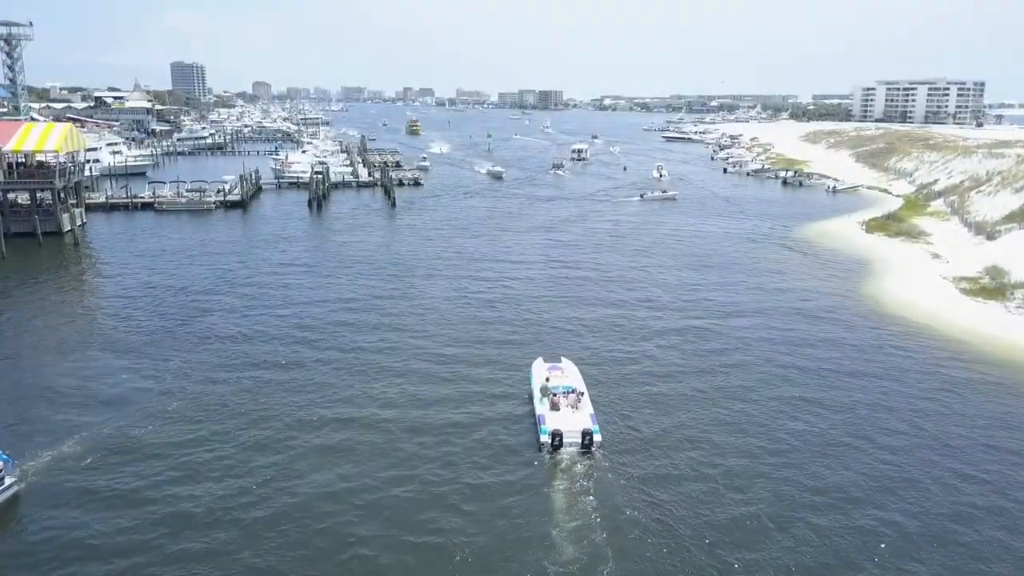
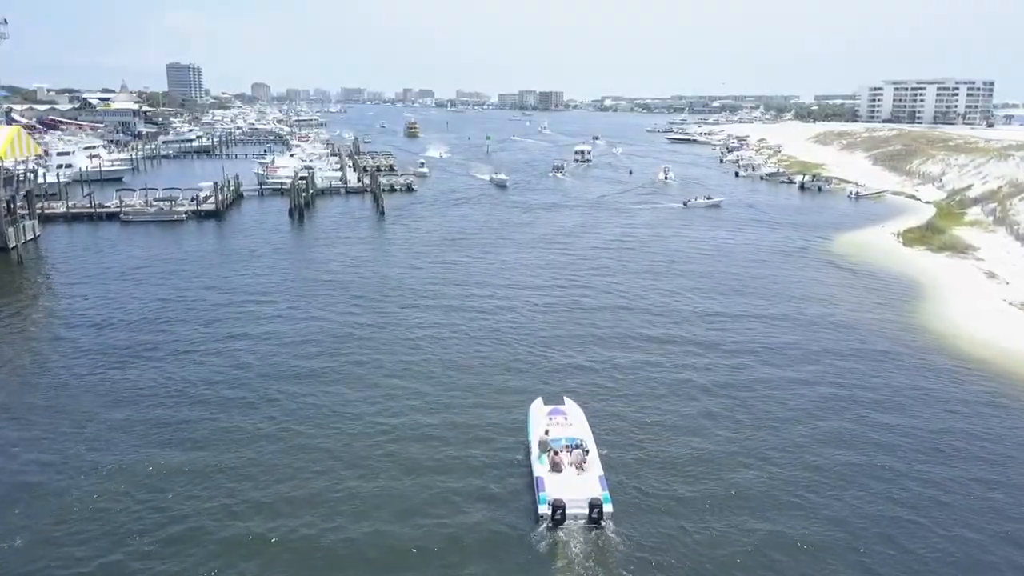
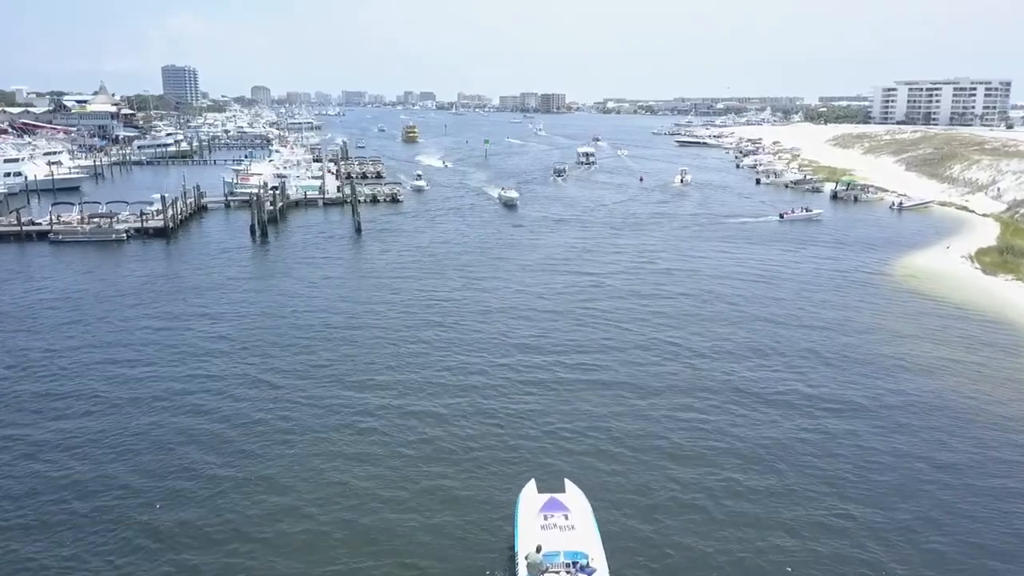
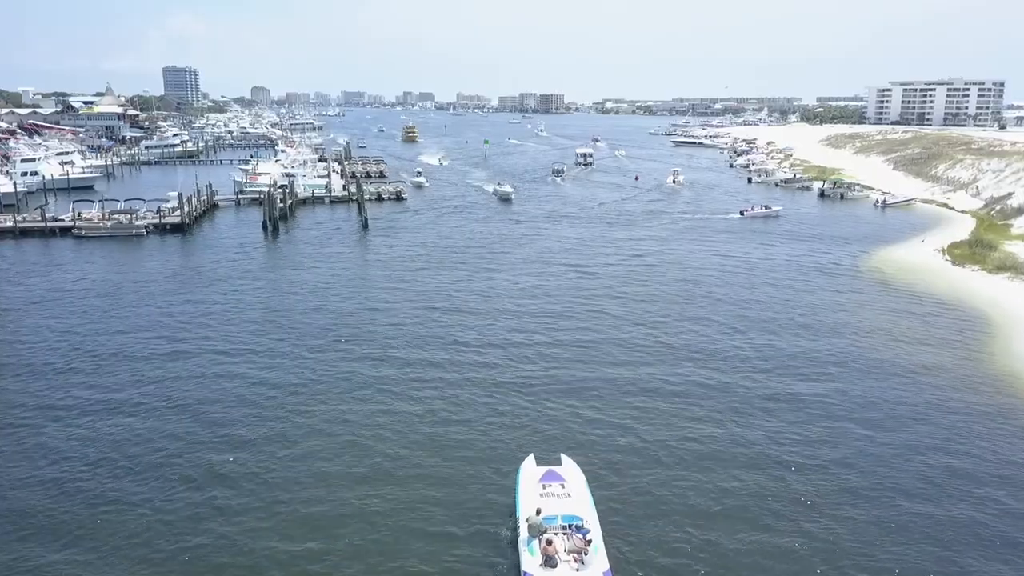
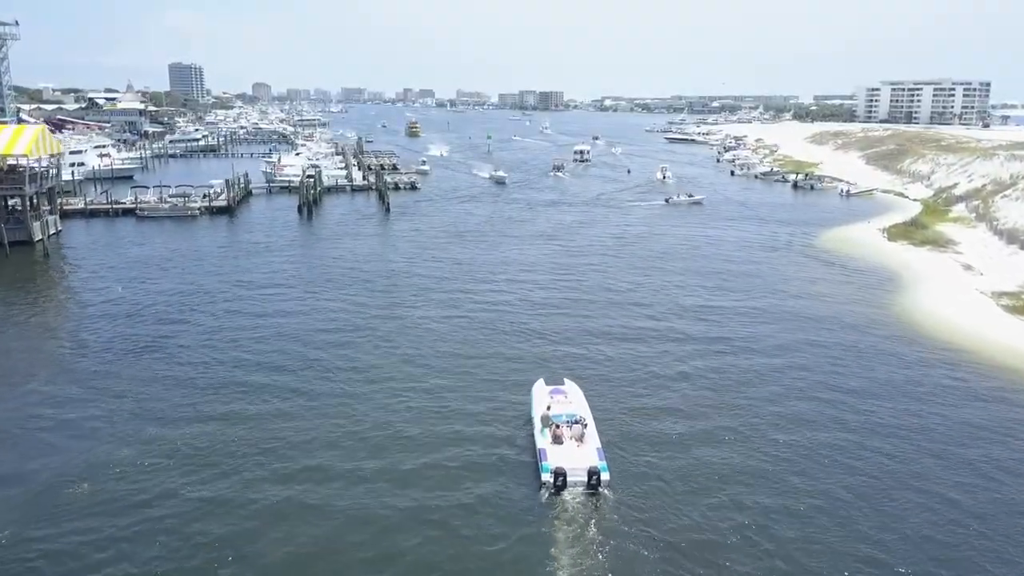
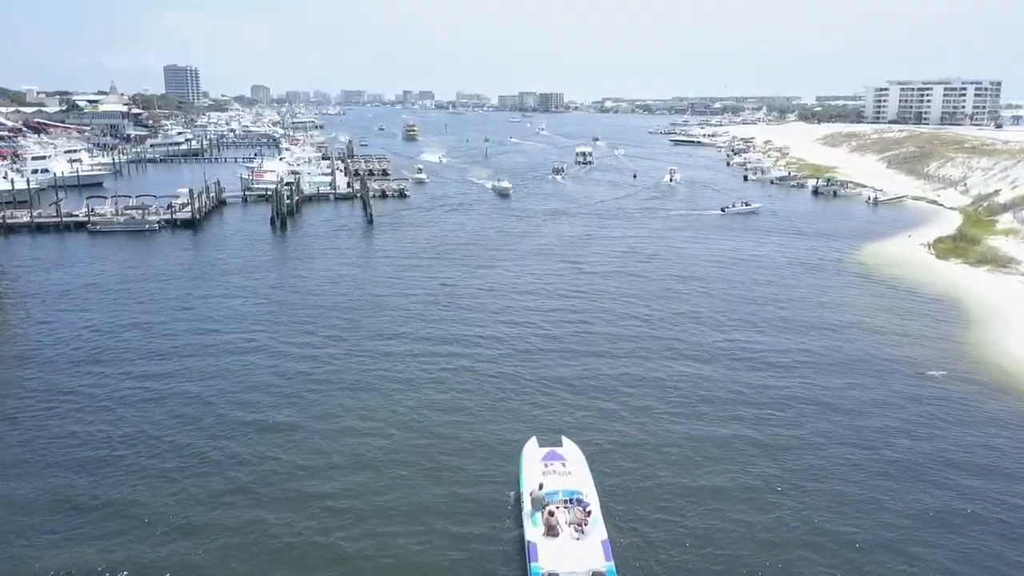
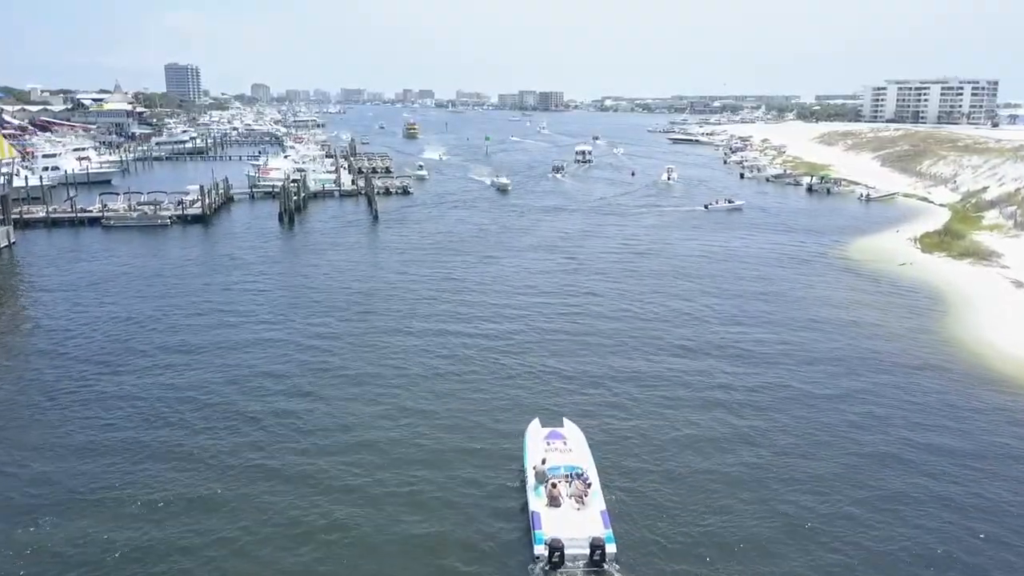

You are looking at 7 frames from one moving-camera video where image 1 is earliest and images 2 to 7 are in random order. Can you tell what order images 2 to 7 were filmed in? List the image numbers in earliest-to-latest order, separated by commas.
5, 2, 7, 6, 4, 3
